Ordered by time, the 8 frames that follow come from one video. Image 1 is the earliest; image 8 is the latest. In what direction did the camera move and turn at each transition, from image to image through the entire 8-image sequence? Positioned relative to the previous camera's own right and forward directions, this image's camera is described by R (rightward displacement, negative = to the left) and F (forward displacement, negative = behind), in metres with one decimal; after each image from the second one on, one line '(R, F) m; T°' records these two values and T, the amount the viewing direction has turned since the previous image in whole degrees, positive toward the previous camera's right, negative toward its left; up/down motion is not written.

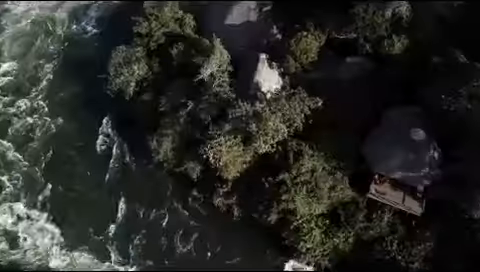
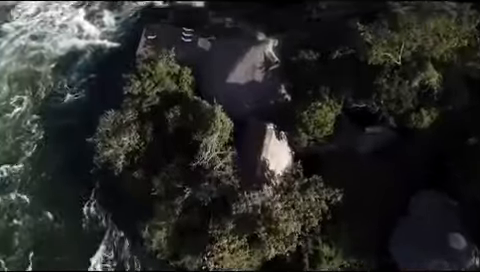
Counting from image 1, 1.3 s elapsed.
(0.0, +1.4) m; 0°
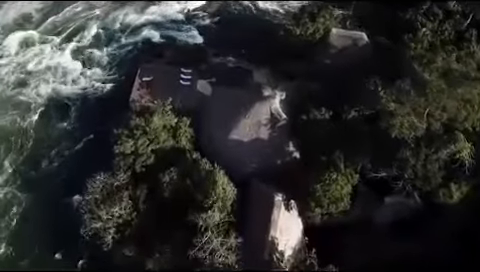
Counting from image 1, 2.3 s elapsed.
(0.0, +1.1) m; 0°
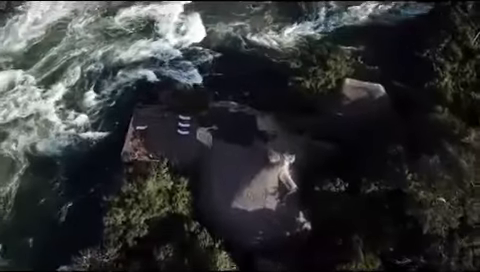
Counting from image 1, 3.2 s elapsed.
(0.0, +1.1) m; 0°
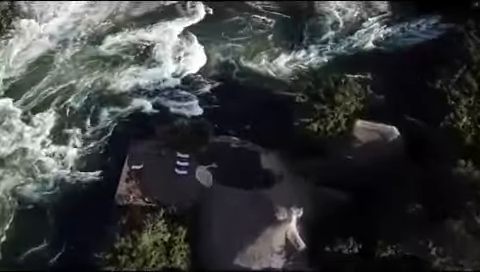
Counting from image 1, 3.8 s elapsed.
(0.0, +0.8) m; 0°
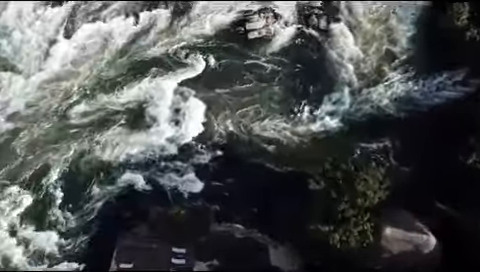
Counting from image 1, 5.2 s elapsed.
(0.0, +1.5) m; 0°
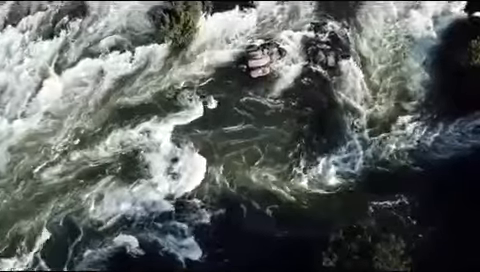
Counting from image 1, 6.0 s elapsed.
(0.0, +1.0) m; 0°
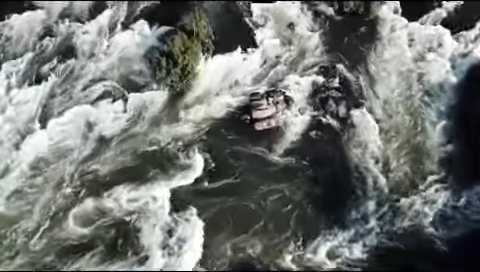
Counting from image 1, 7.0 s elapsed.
(0.0, +1.2) m; 0°
